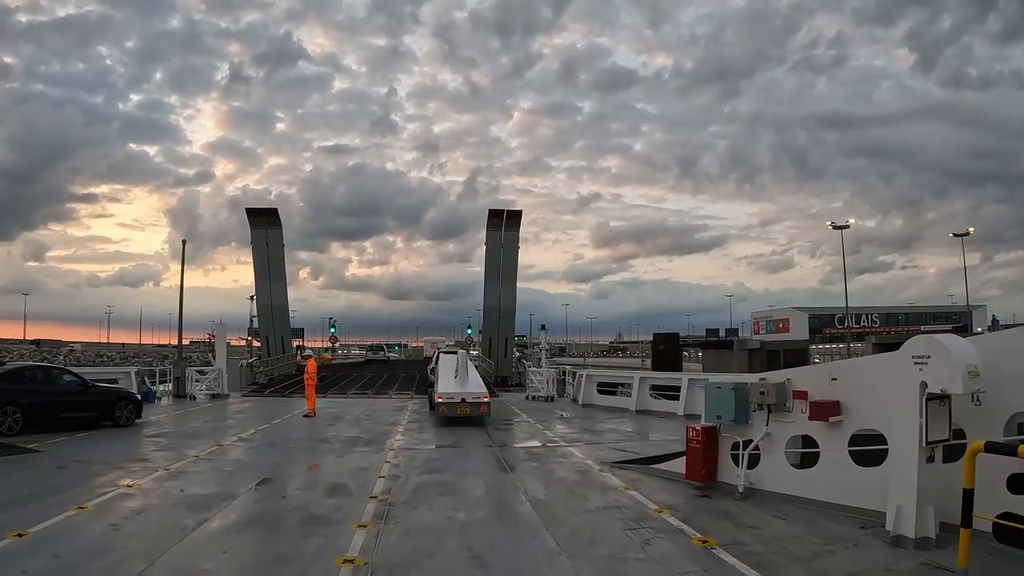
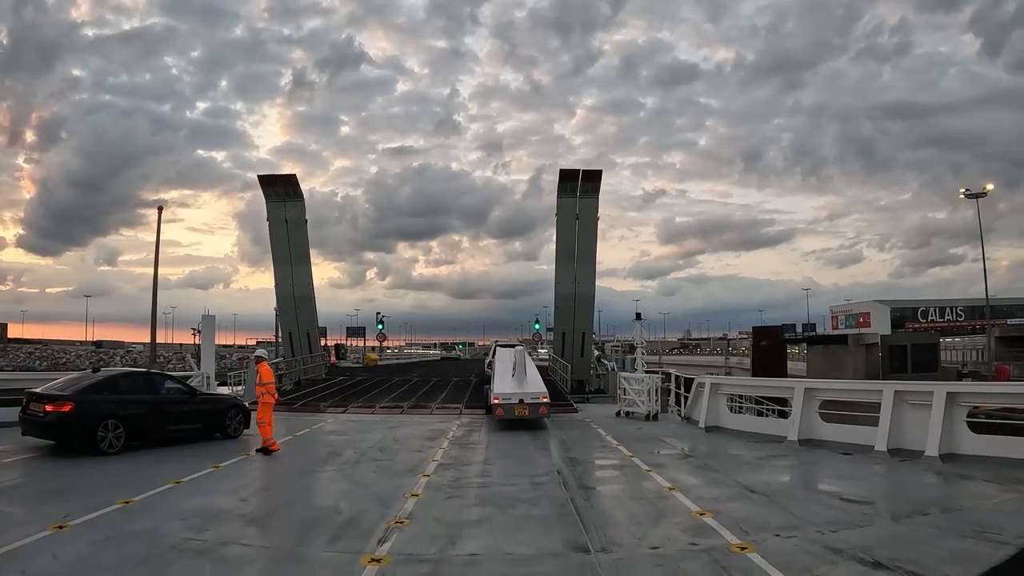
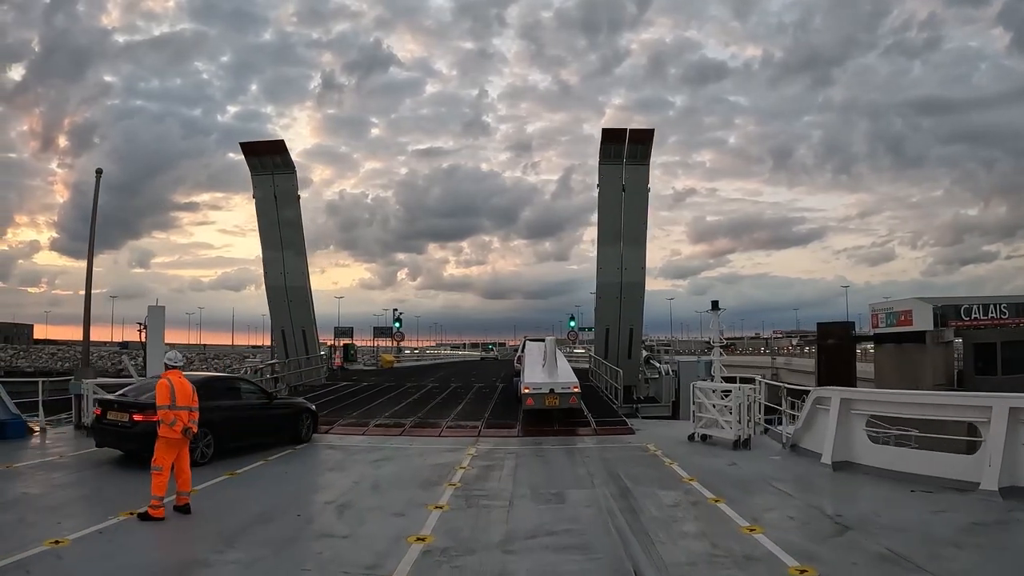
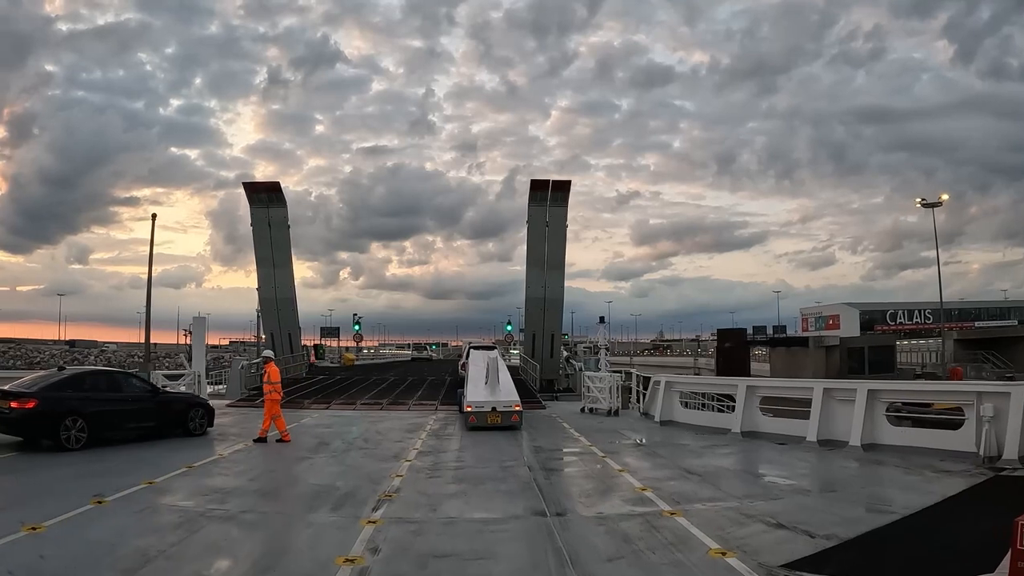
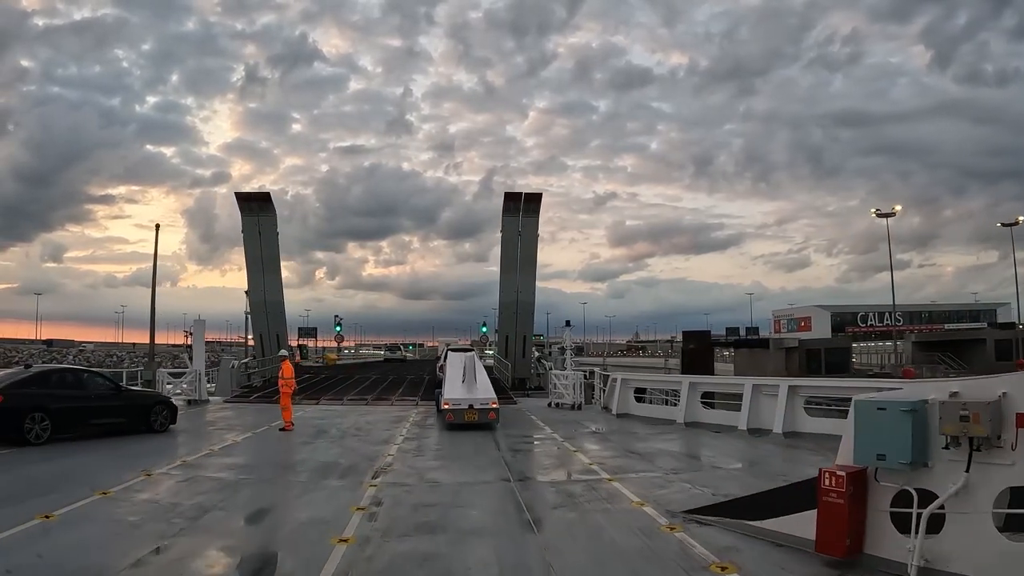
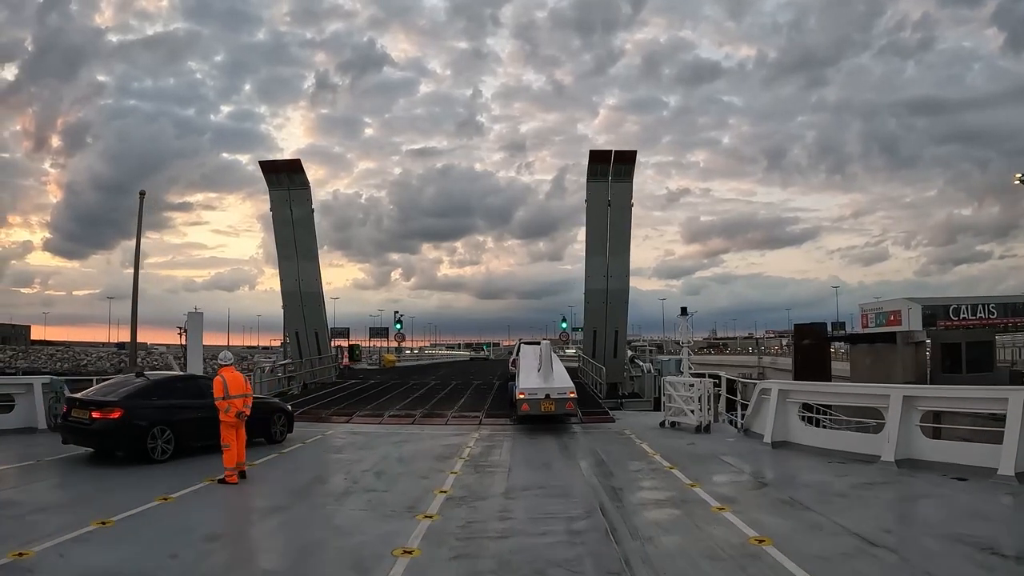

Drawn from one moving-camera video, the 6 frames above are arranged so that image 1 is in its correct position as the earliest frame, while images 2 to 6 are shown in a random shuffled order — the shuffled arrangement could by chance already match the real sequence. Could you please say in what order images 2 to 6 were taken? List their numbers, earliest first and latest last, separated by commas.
5, 4, 2, 6, 3
